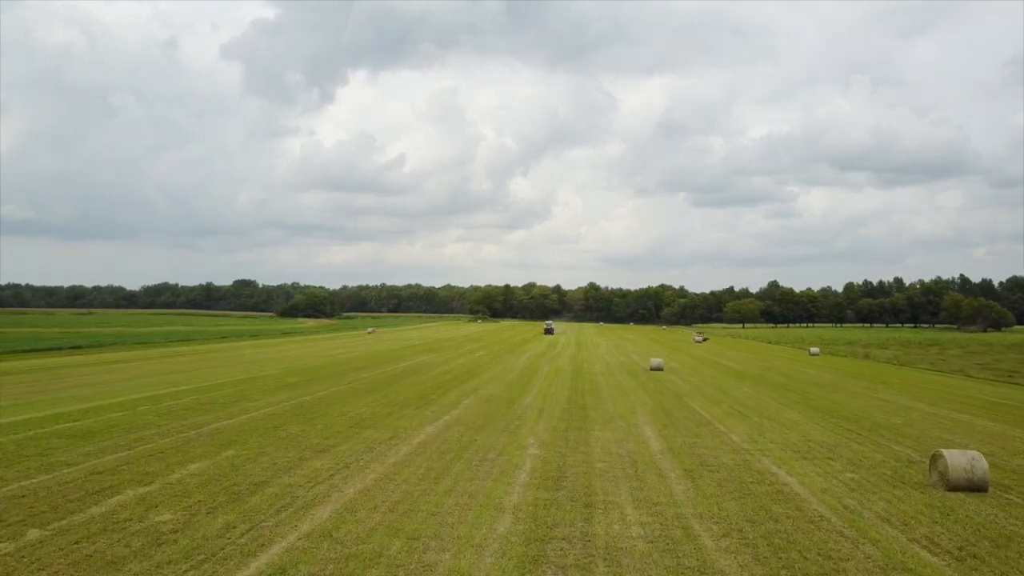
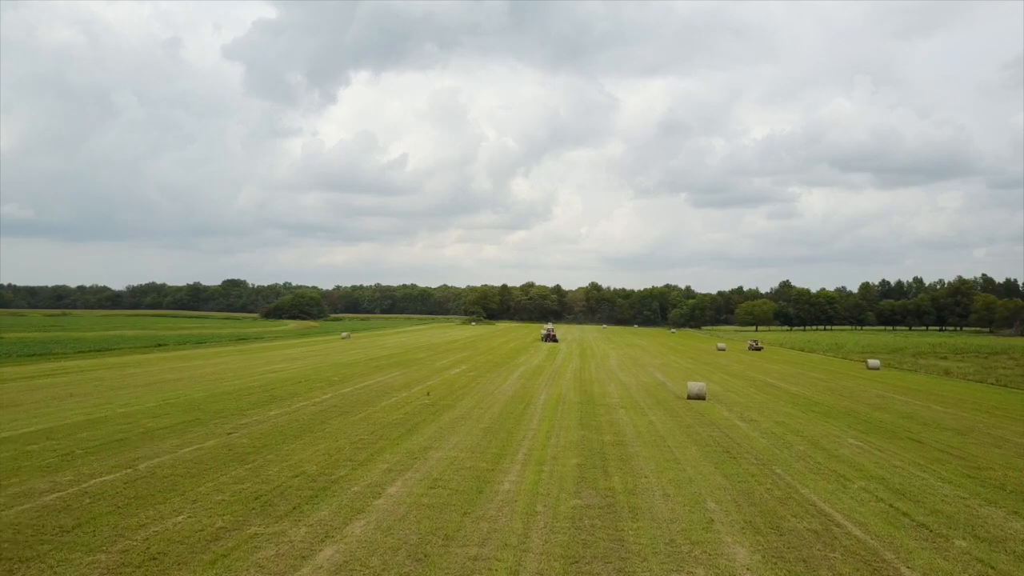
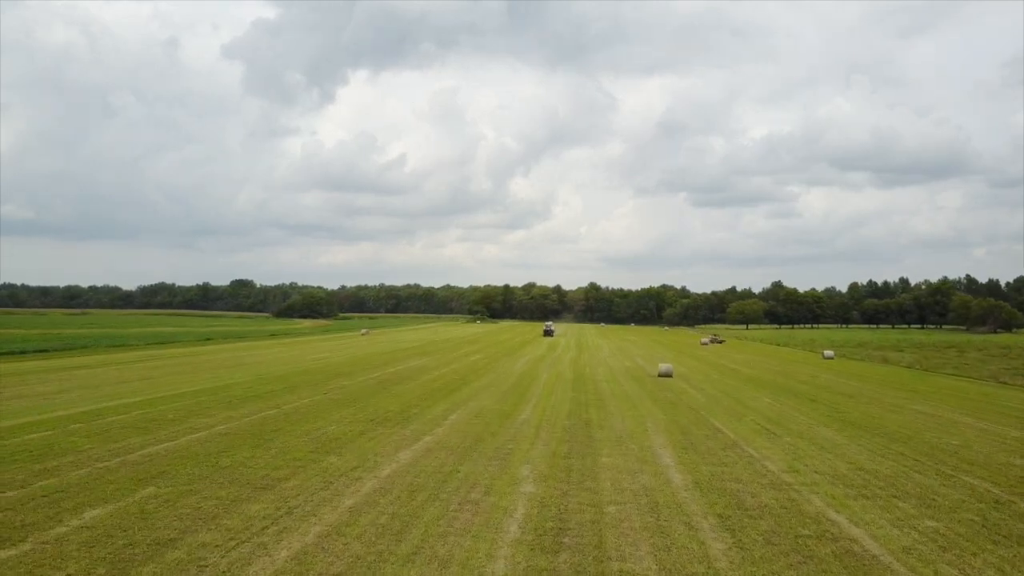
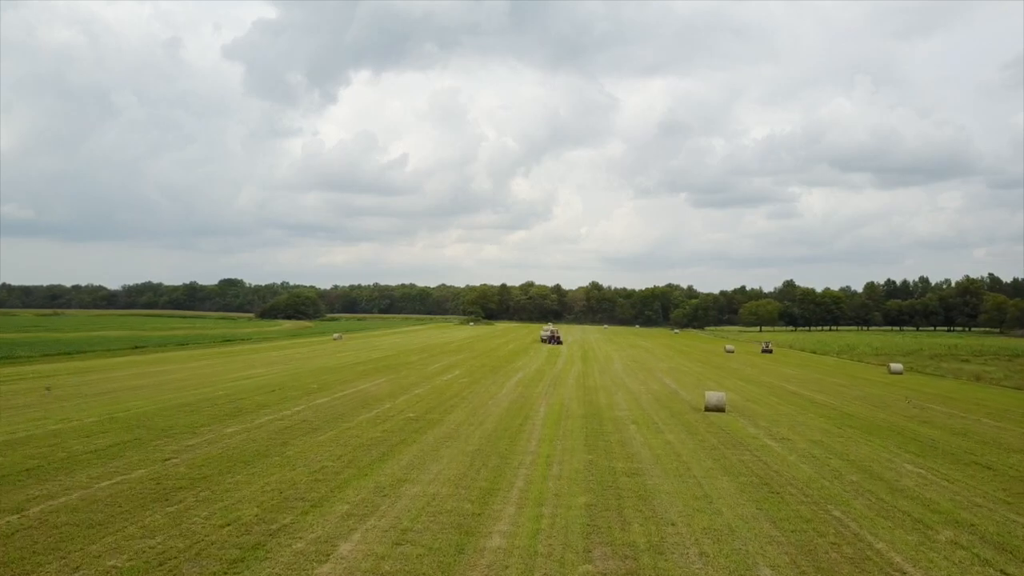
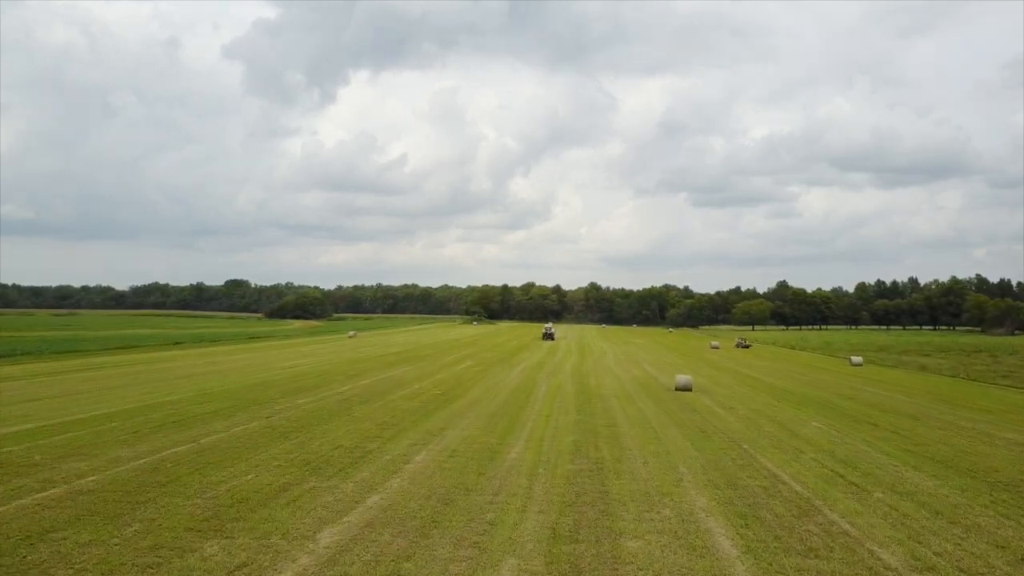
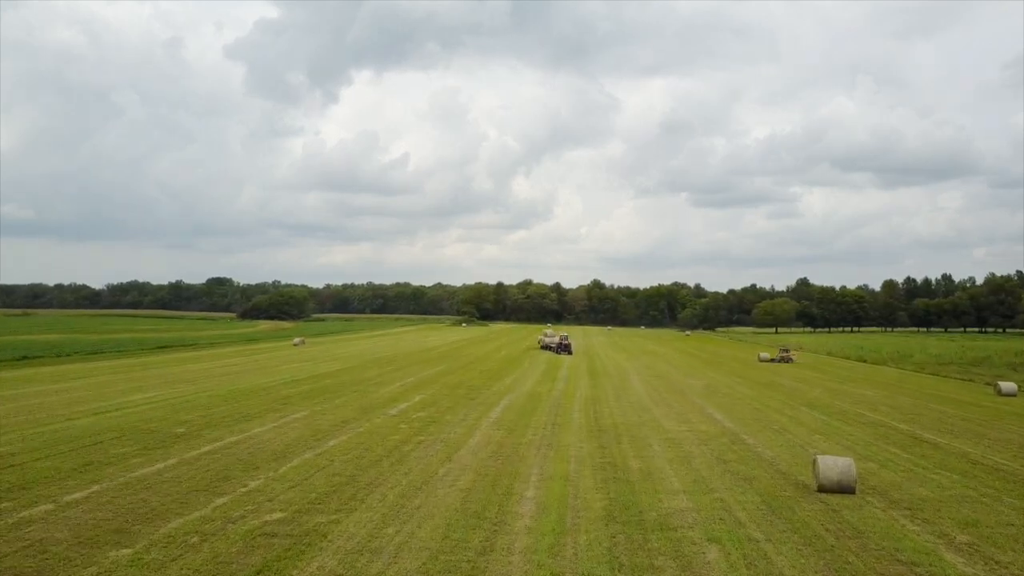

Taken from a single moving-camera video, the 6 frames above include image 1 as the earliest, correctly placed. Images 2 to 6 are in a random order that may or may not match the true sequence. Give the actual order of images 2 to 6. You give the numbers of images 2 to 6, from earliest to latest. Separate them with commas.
3, 5, 2, 4, 6
